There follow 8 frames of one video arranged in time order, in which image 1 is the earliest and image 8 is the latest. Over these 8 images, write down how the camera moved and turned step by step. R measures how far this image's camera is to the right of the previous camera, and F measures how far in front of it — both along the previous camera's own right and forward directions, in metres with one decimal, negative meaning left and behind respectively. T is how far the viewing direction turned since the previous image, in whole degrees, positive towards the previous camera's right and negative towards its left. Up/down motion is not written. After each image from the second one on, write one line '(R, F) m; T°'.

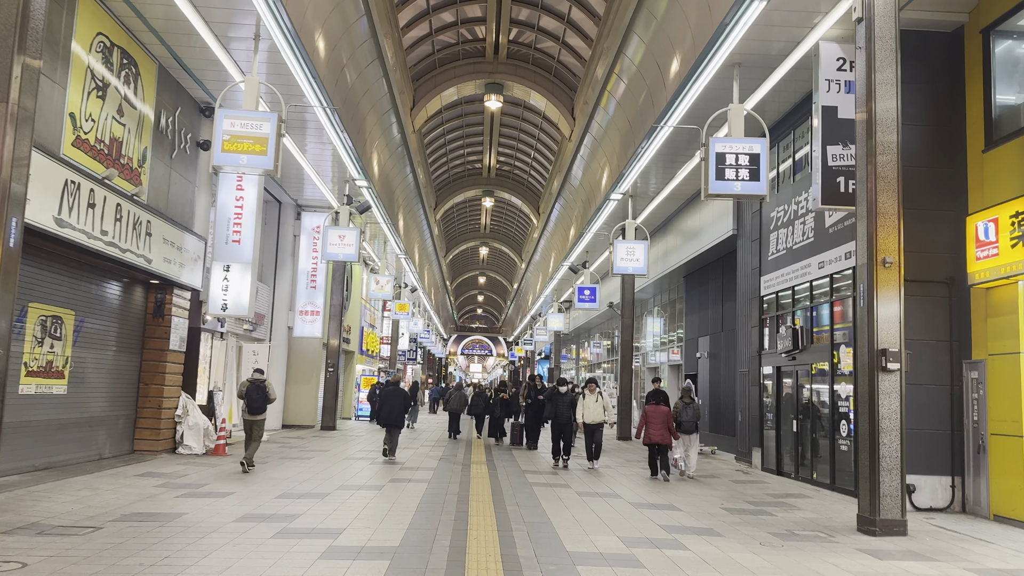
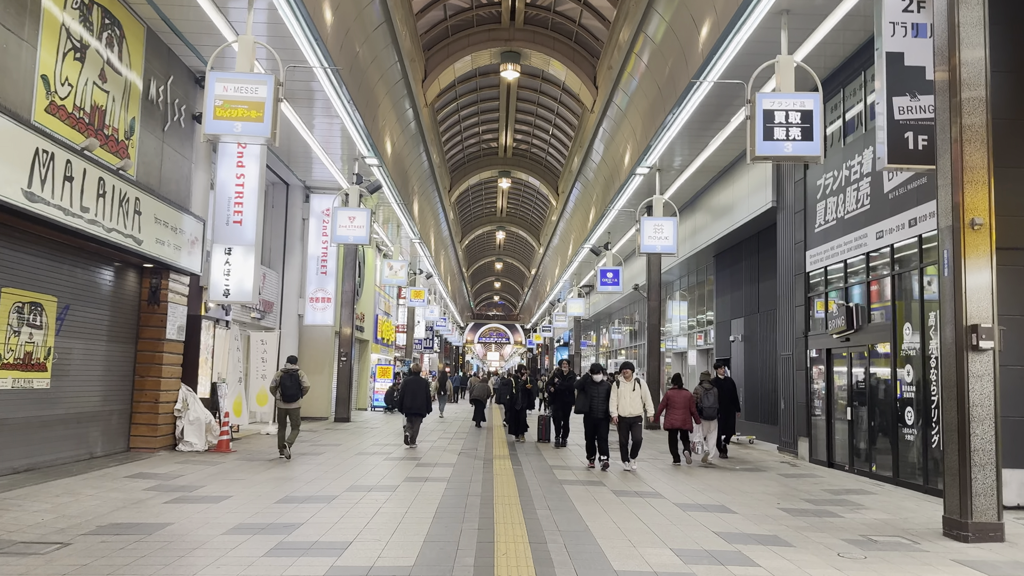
(-0.1, +0.9) m; -1°
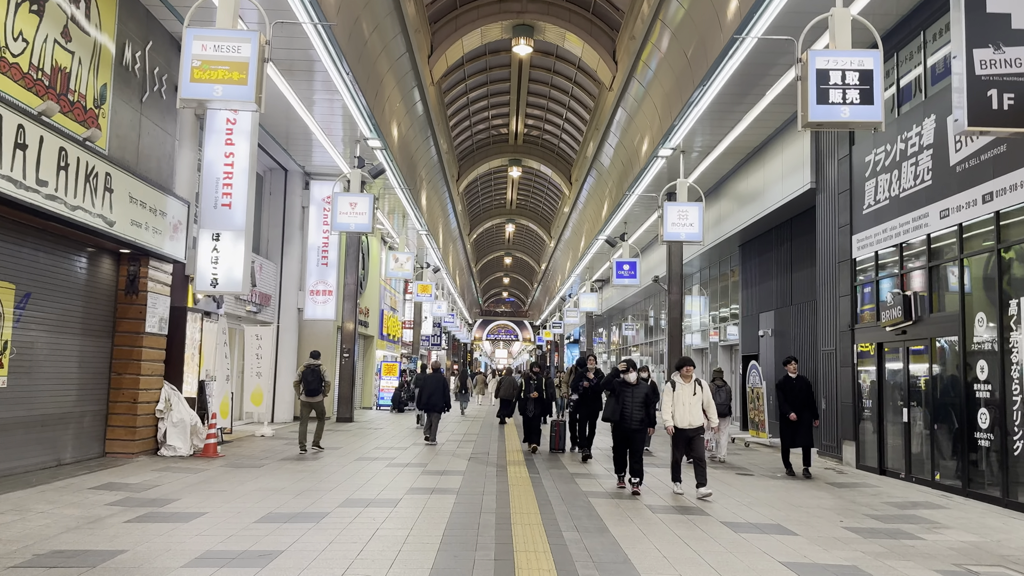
(-0.1, +0.9) m; -1°
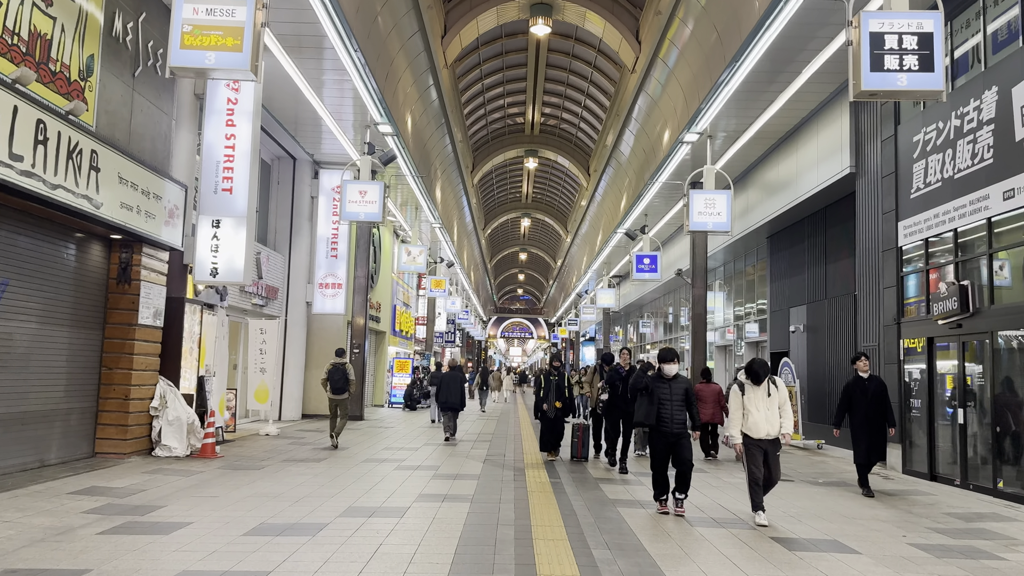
(0.0, +0.6) m; -1°
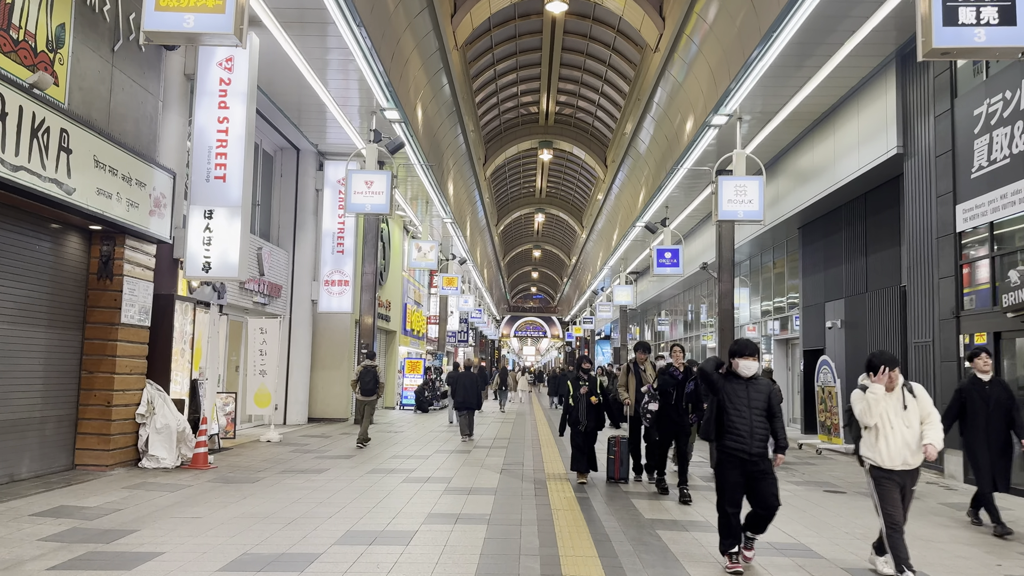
(-0.1, +0.8) m; -1°
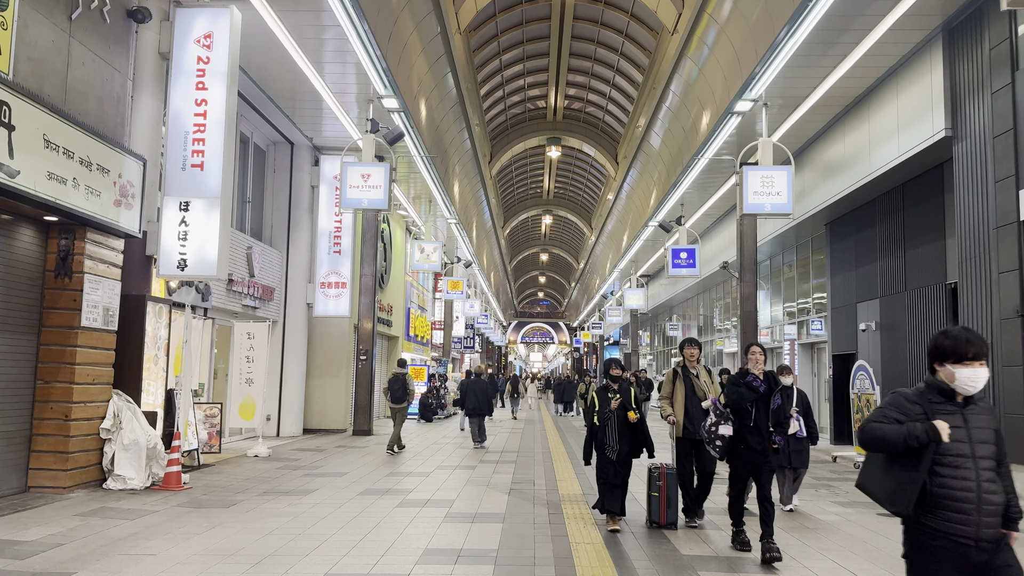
(0.0, +0.8) m; 0°
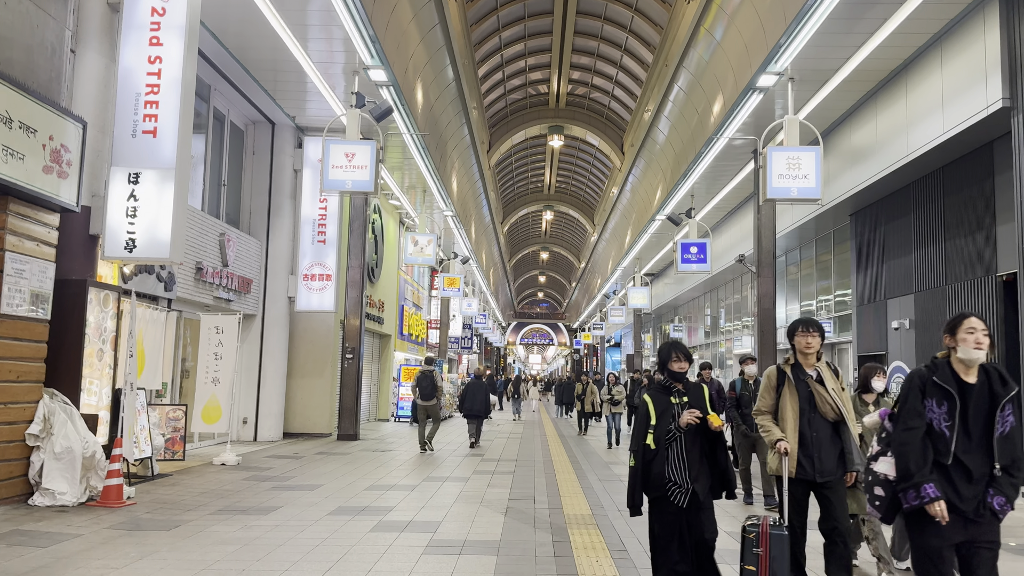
(0.0, +1.0) m; 0°
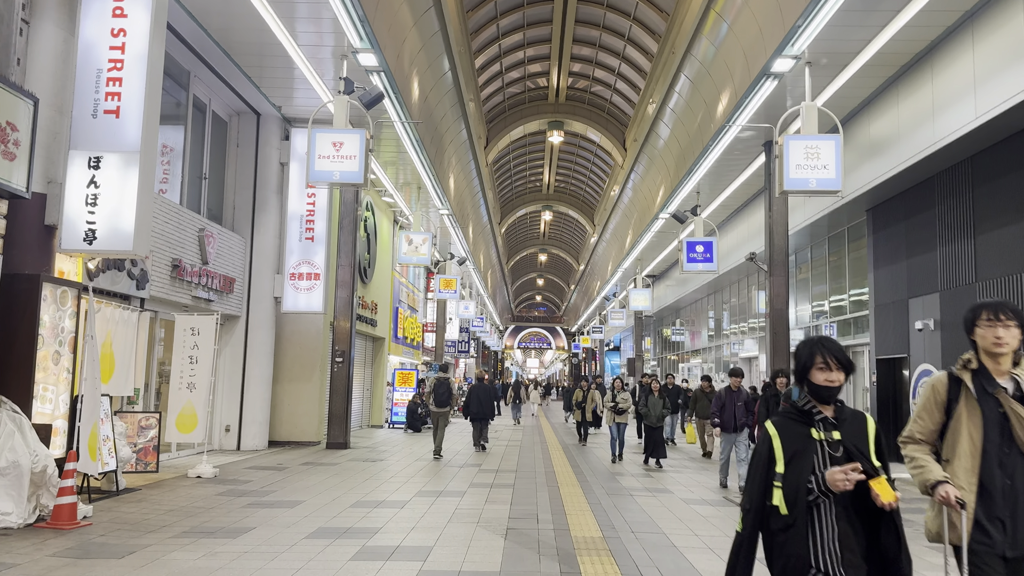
(0.0, +0.6) m; 0°
